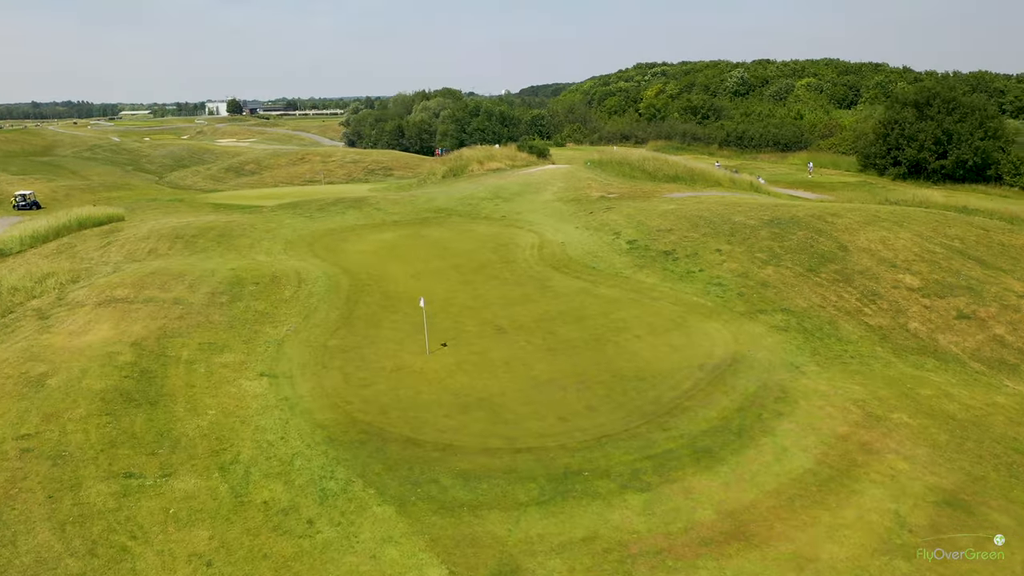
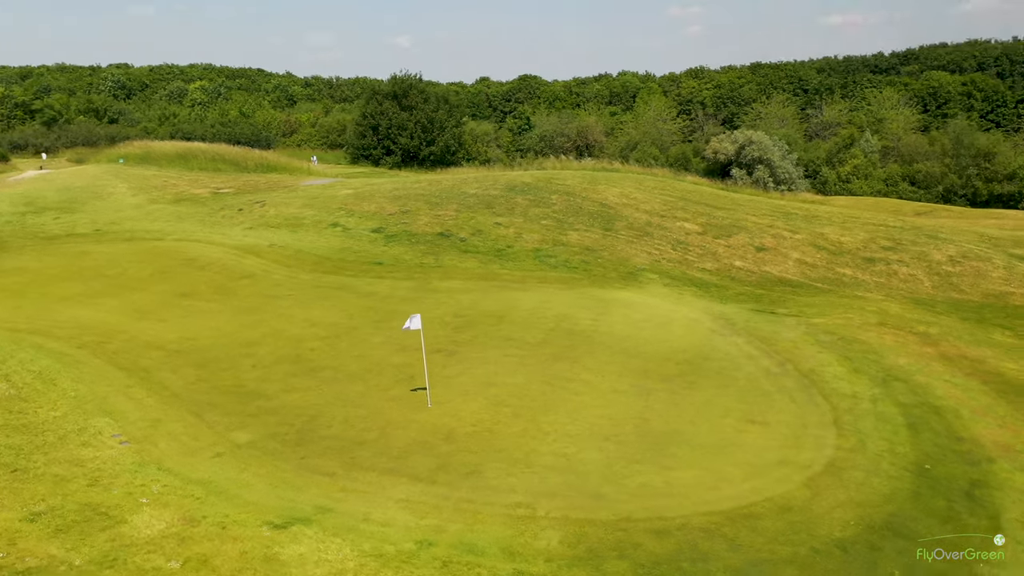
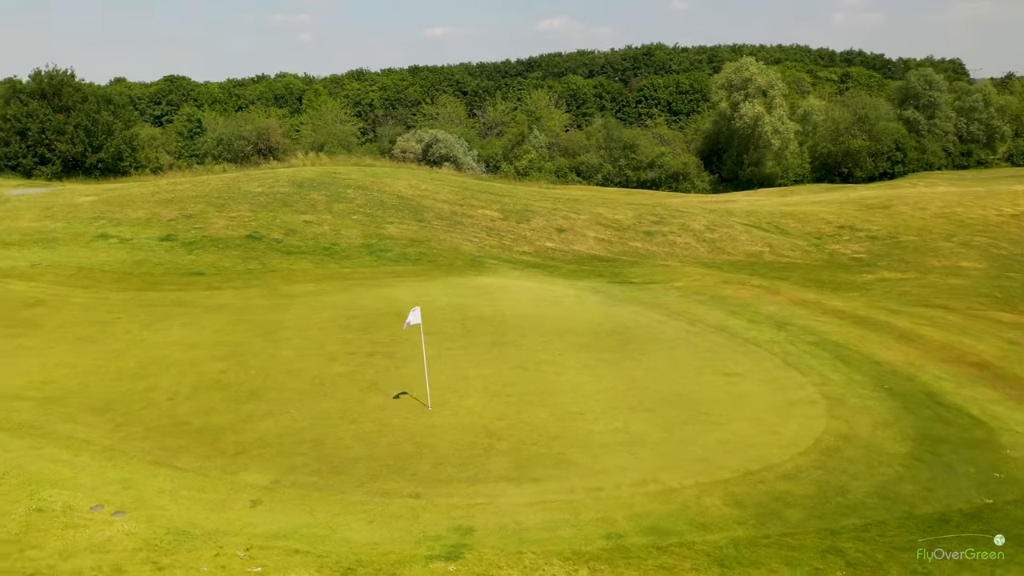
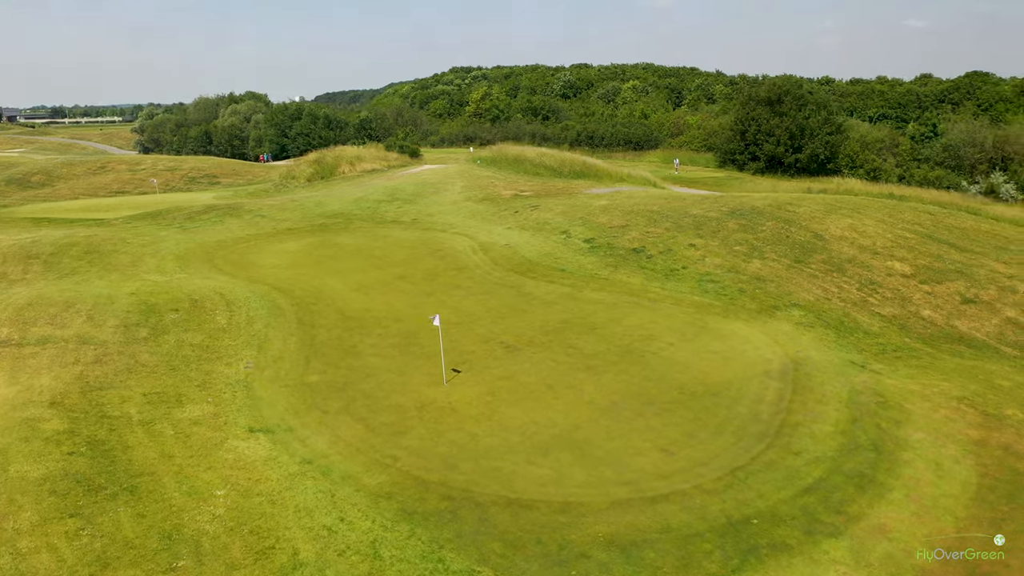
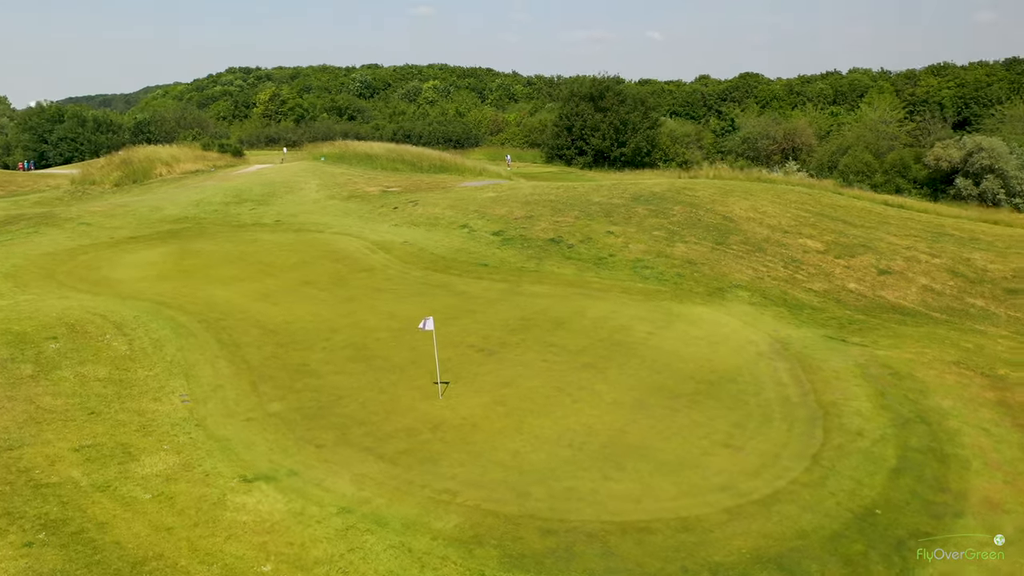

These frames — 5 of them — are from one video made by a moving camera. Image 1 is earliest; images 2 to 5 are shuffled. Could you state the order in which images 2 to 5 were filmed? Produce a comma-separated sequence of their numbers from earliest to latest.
4, 5, 2, 3
